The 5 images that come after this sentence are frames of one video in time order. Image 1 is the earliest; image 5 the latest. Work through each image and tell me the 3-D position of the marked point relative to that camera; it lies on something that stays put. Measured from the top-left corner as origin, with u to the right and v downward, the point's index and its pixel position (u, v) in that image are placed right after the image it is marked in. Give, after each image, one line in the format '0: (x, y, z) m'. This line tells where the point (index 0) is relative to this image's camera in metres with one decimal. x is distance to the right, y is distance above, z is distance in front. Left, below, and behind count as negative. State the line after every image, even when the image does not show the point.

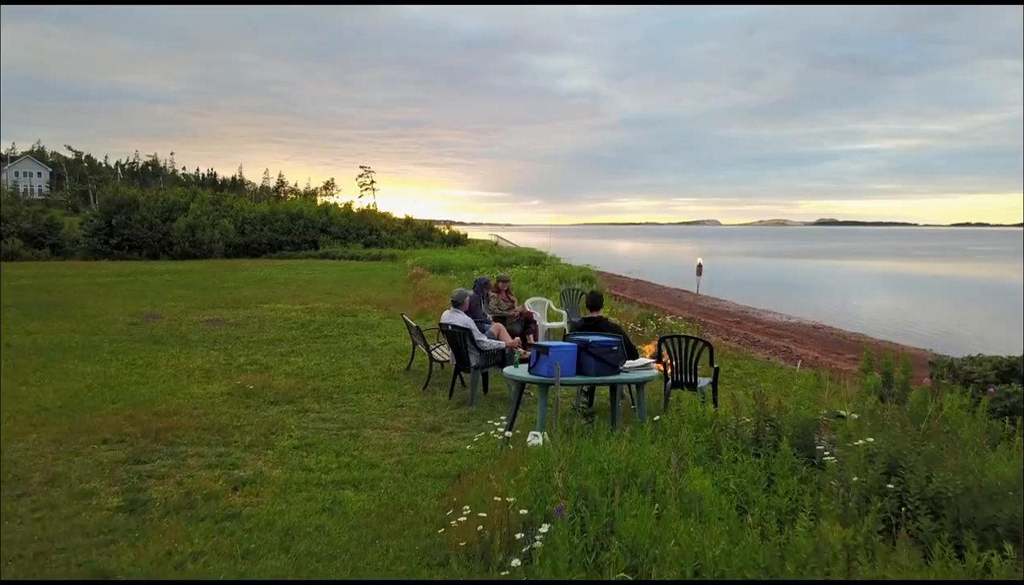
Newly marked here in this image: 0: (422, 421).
0: (-0.8, -1.1, +7.8) m
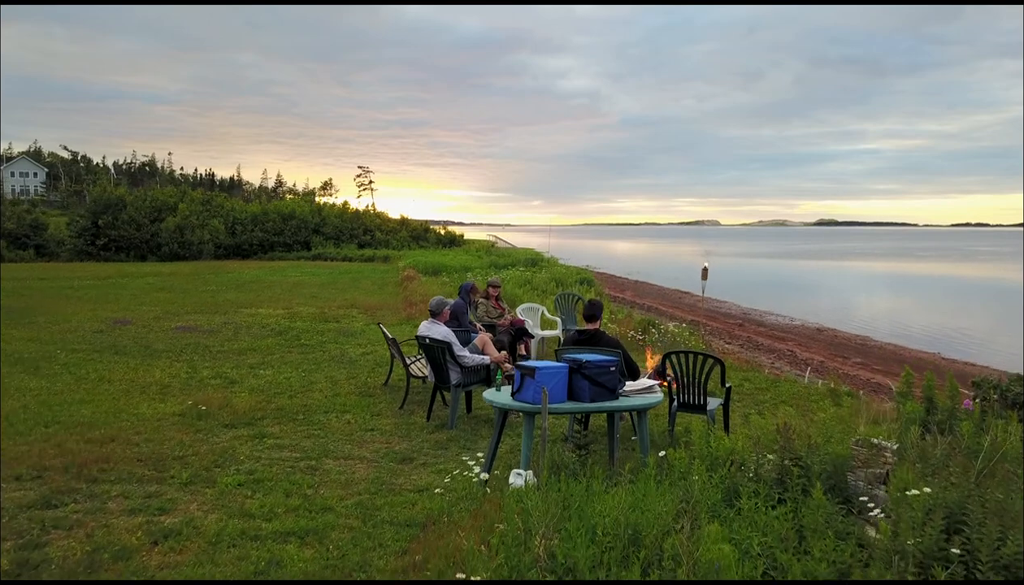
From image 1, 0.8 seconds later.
0: (-0.9, -1.1, +6.9) m
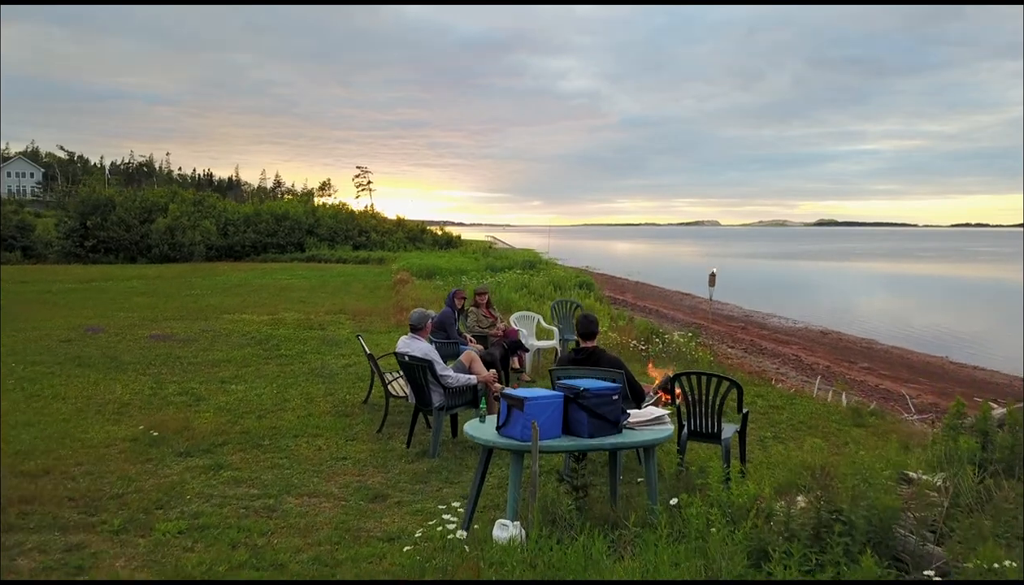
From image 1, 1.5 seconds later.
0: (-0.9, -1.2, +6.1) m
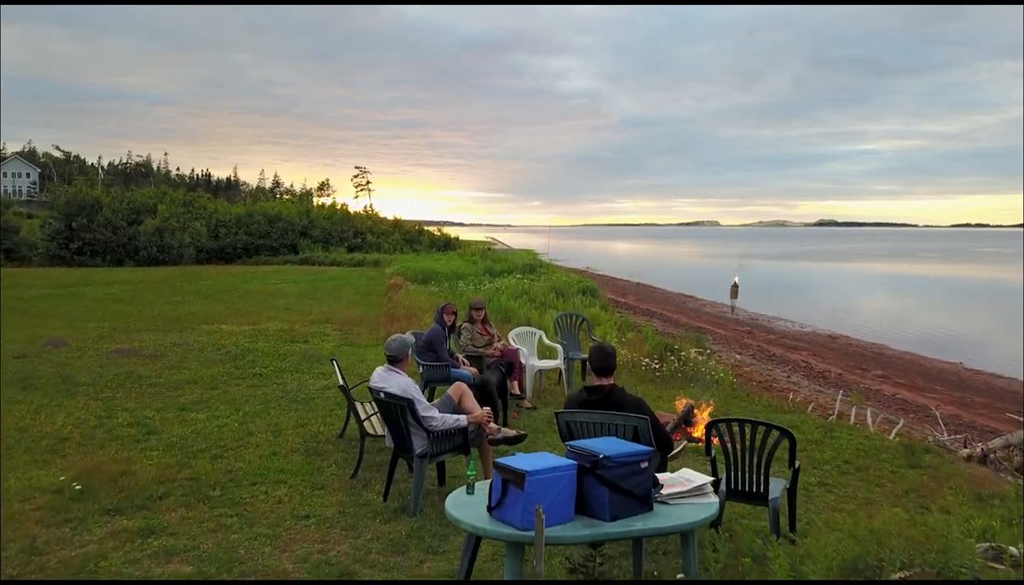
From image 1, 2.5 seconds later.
0: (-1.0, -1.3, +4.9) m
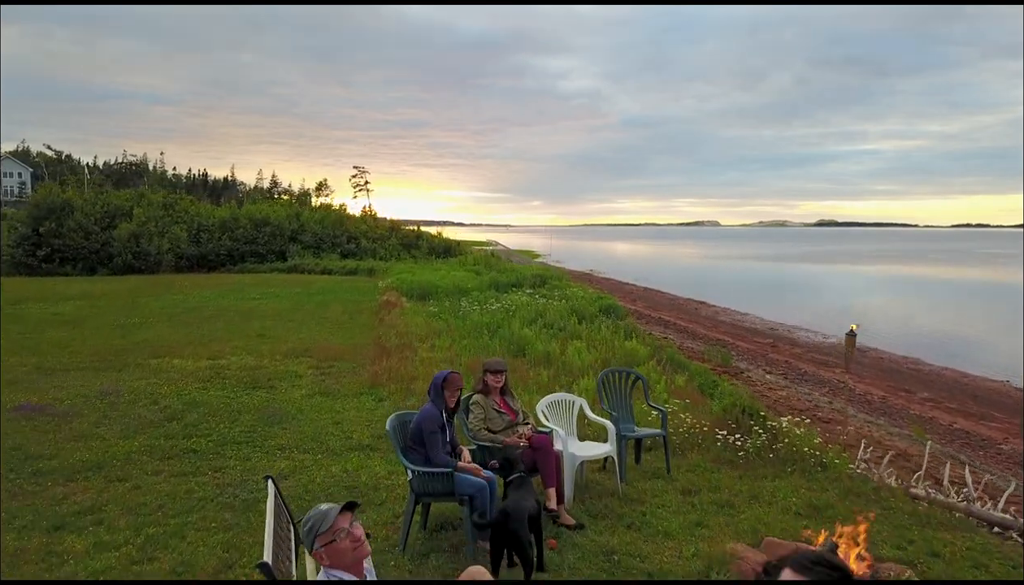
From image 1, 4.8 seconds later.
0: (-0.7, -1.7, +2.1) m
